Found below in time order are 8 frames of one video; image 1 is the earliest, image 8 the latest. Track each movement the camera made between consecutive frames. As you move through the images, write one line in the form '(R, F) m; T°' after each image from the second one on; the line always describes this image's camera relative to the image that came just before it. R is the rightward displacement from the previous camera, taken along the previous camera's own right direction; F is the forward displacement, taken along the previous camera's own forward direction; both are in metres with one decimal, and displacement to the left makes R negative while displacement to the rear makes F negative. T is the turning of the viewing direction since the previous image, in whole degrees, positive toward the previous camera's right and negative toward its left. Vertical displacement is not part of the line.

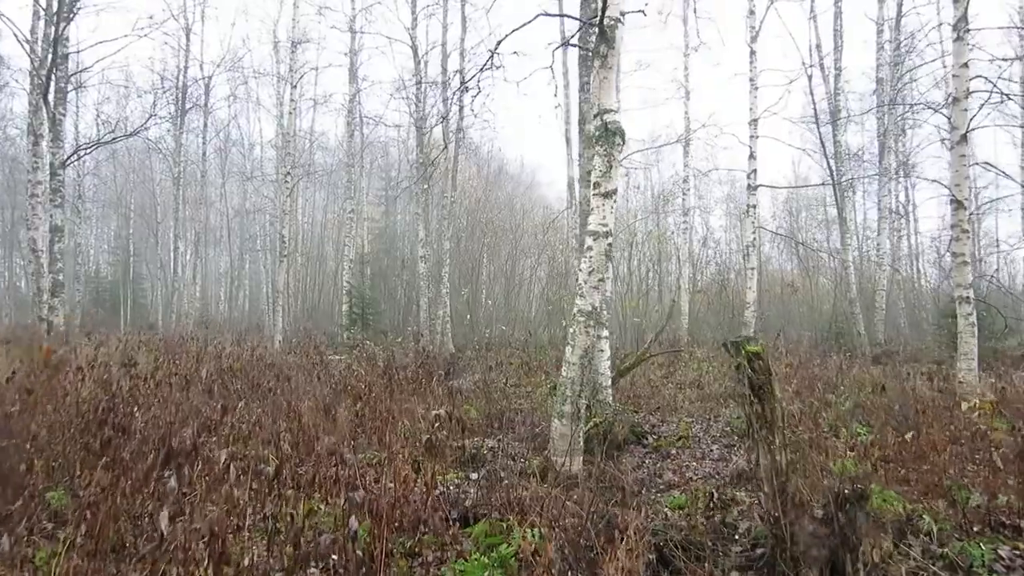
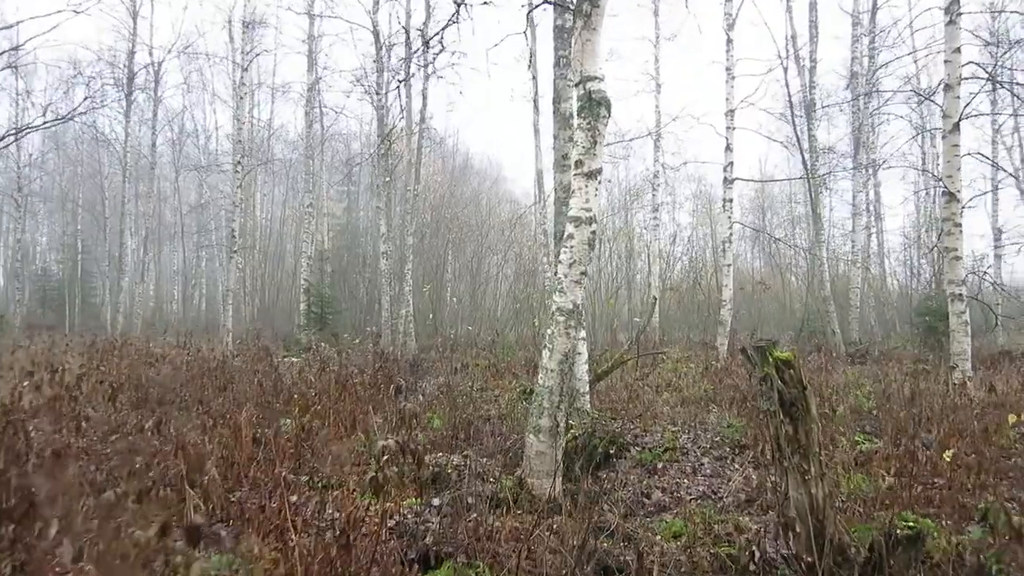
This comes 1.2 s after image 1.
(0.0, +0.7) m; +2°
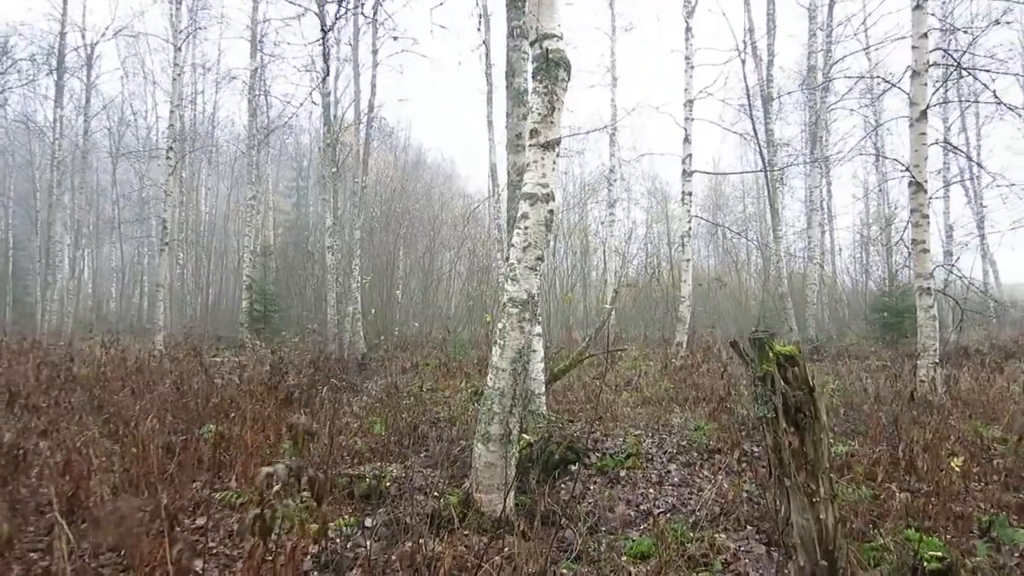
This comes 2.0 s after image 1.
(0.0, +0.6) m; +3°
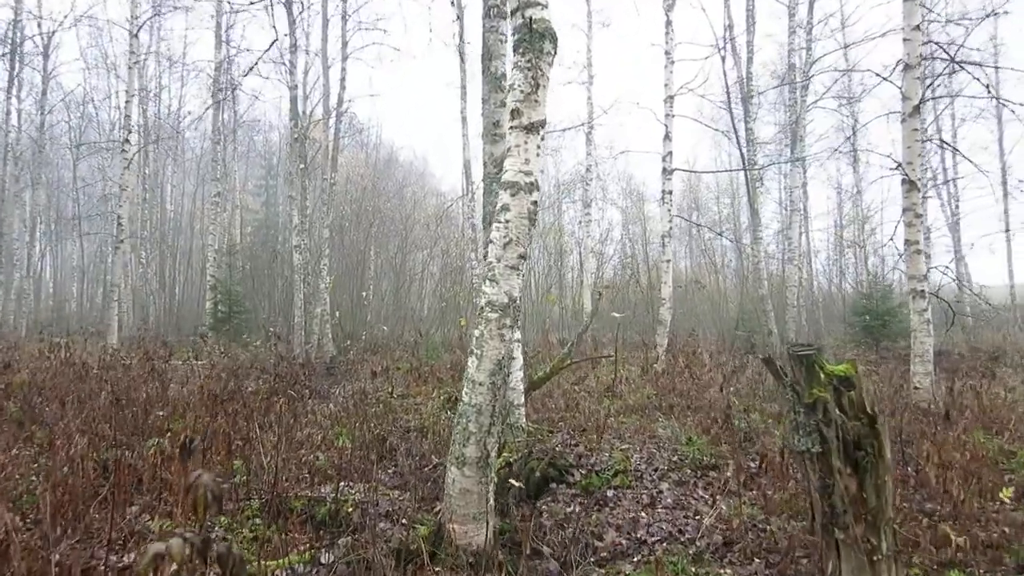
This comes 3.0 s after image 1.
(0.0, +0.5) m; +2°
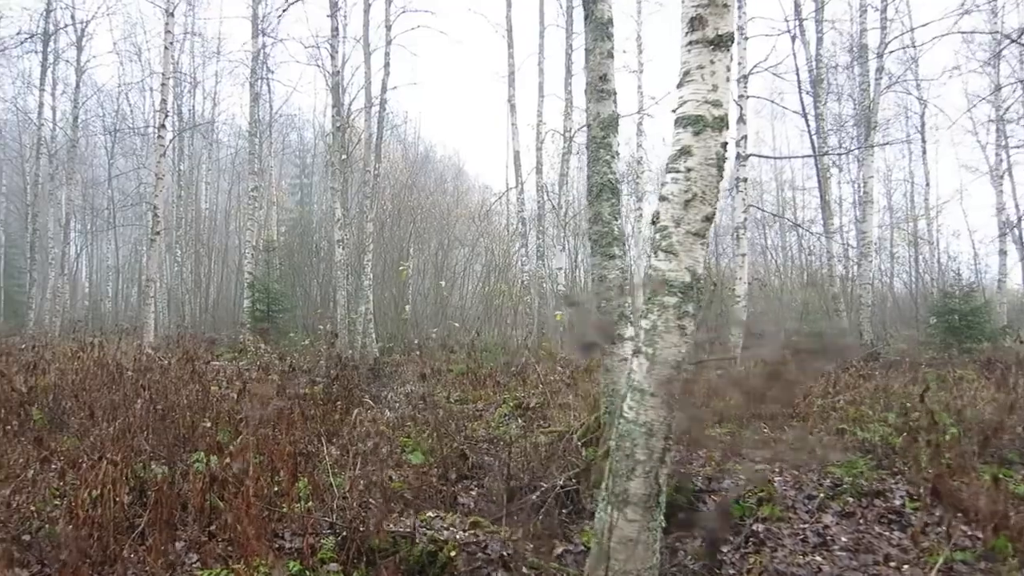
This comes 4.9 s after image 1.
(-0.5, +0.9) m; -2°
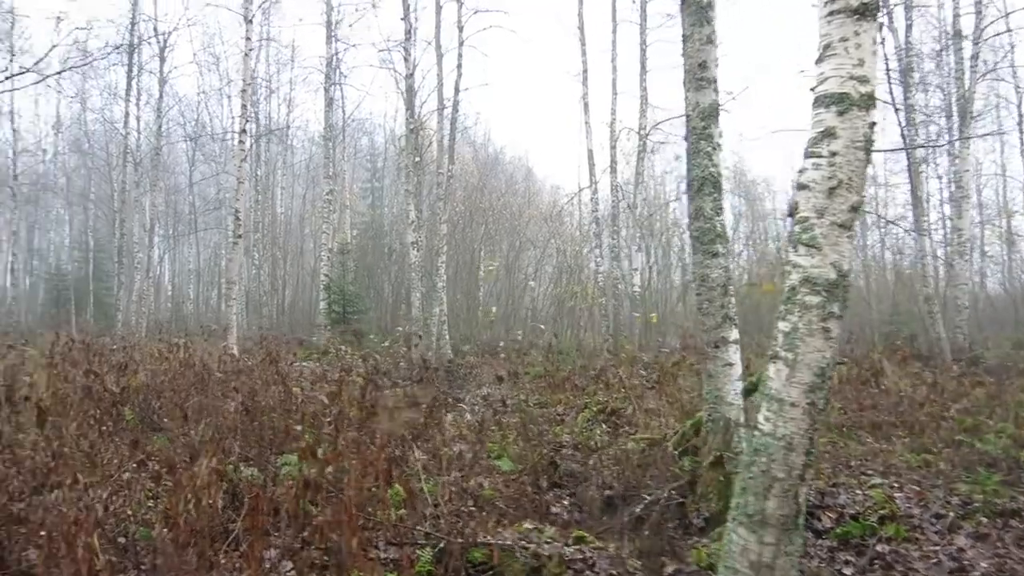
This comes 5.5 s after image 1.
(-0.2, +0.2) m; -5°
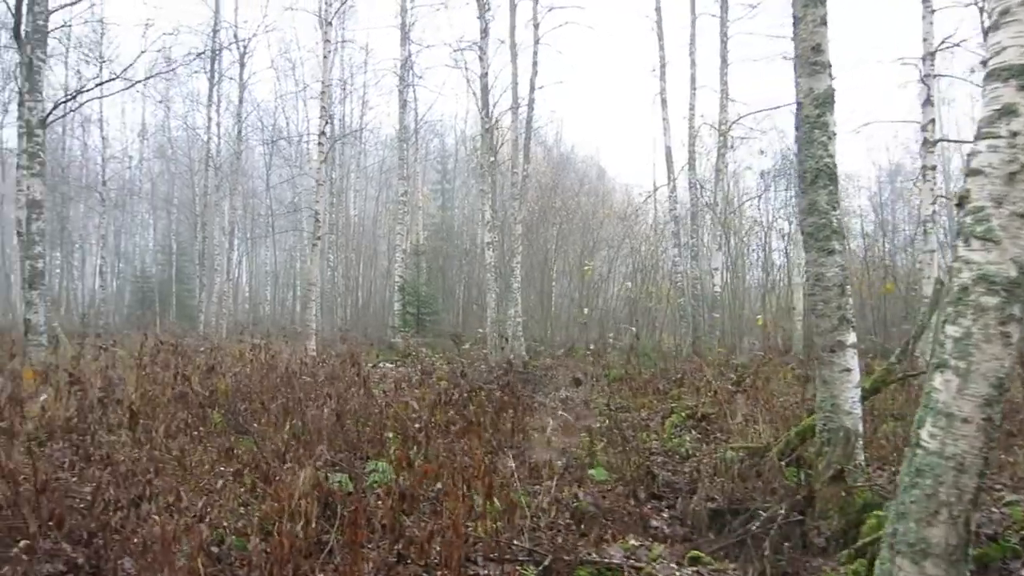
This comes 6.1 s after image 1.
(-0.2, +0.2) m; -5°
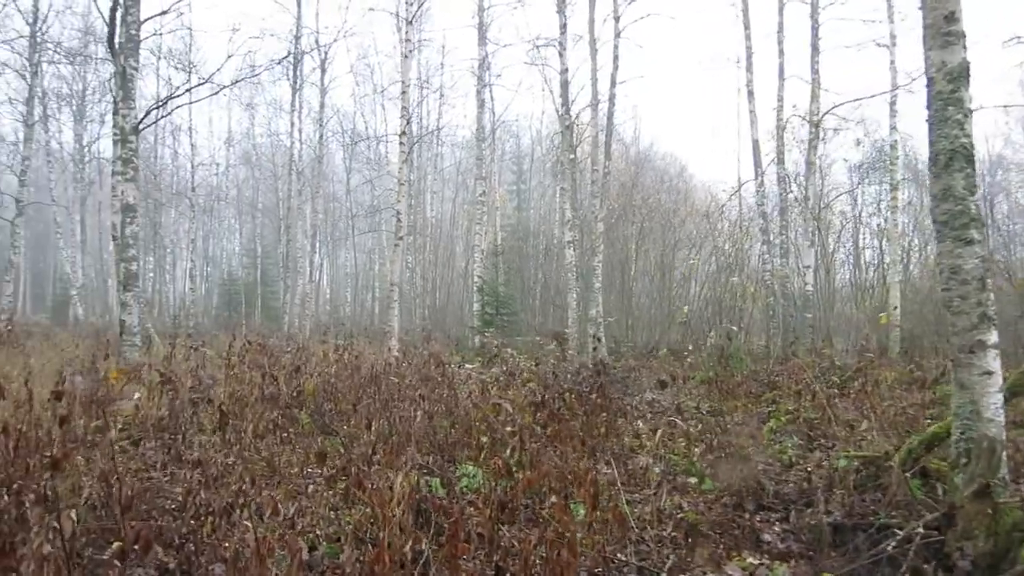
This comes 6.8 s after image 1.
(-0.1, +0.2) m; -5°
